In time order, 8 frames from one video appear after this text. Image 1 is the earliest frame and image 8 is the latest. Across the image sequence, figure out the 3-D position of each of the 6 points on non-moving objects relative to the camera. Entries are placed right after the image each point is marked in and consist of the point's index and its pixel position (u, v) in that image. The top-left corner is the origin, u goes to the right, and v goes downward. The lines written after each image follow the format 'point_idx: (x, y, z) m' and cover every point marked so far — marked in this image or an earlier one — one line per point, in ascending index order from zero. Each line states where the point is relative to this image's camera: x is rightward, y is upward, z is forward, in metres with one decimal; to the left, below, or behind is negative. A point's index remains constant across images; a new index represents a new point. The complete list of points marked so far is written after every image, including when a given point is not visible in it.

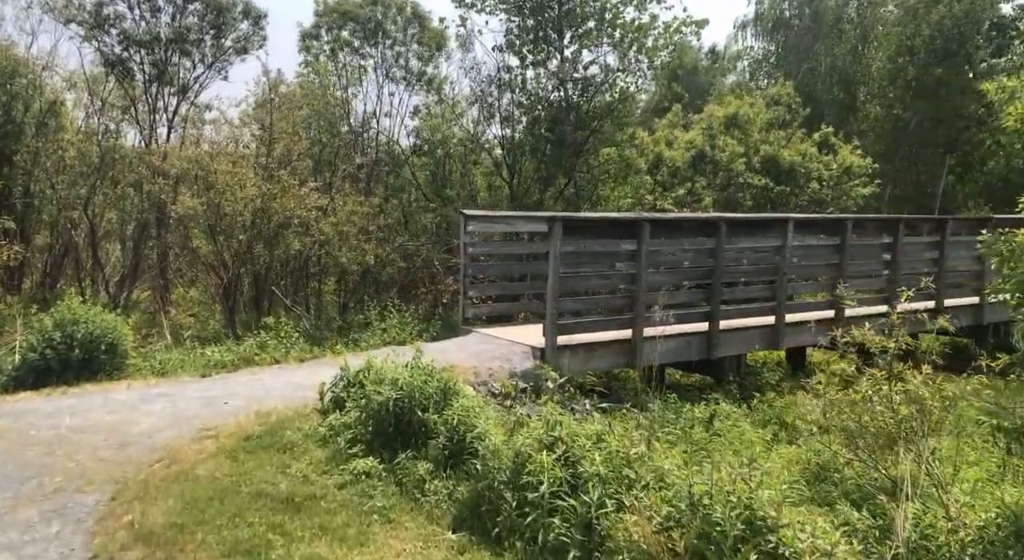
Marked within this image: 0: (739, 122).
0: (+4.5, +3.1, +14.9) m
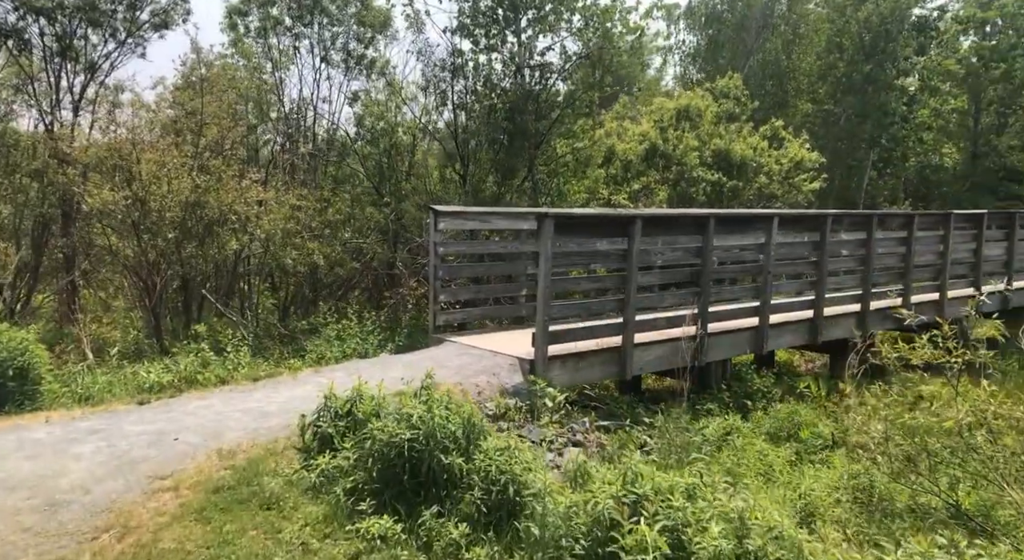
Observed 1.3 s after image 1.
0: (+3.4, +3.1, +14.5) m
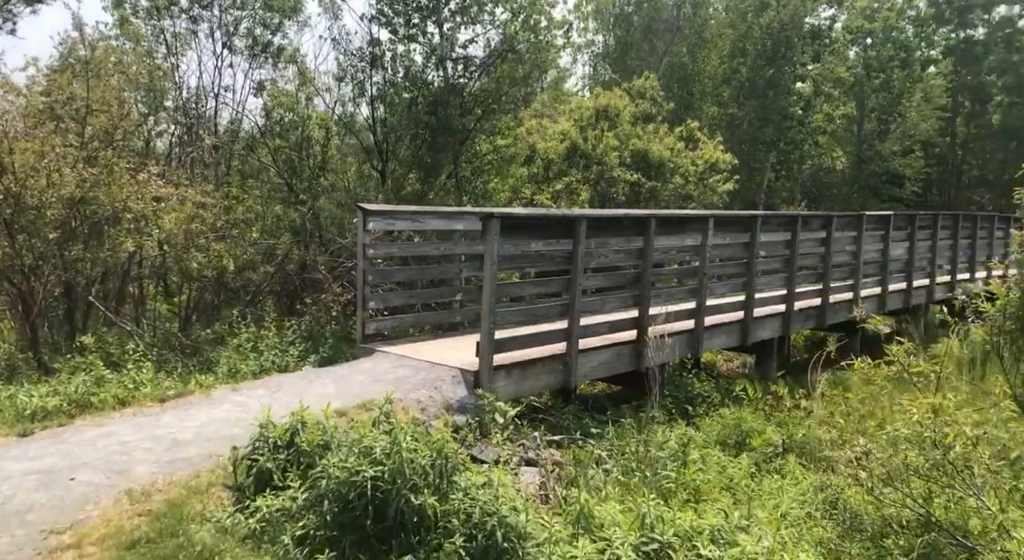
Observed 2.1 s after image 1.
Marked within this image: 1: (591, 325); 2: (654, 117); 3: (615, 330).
0: (+1.9, +3.1, +14.4) m
1: (+0.7, -0.4, +6.9) m
2: (+2.8, +3.2, +15.3) m
3: (+0.9, -0.5, +7.2) m
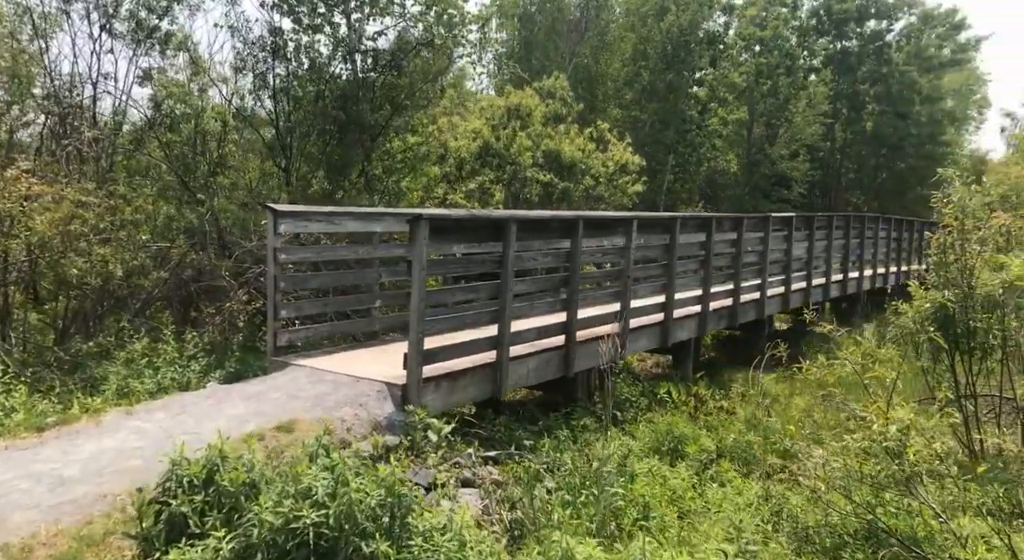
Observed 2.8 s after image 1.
0: (+0.2, +3.1, +14.2) m
1: (+0.1, -0.4, +6.6) m
2: (+1.0, +3.2, +15.2) m
3: (+0.3, -0.5, +6.9) m
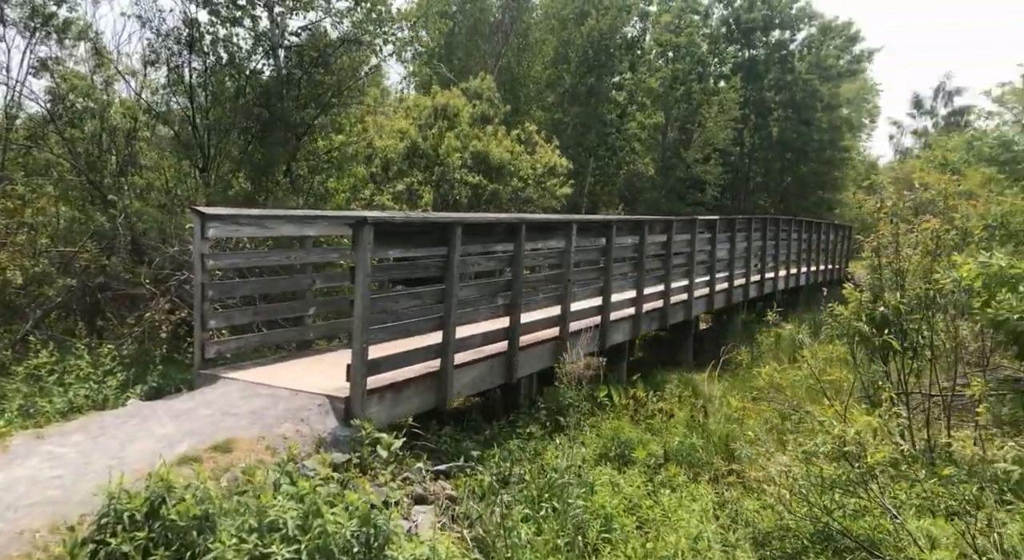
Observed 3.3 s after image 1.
0: (-1.2, +3.0, +14.0) m
1: (-0.4, -0.5, +6.4) m
2: (-0.4, +3.1, +15.1) m
3: (-0.2, -0.6, +6.7) m
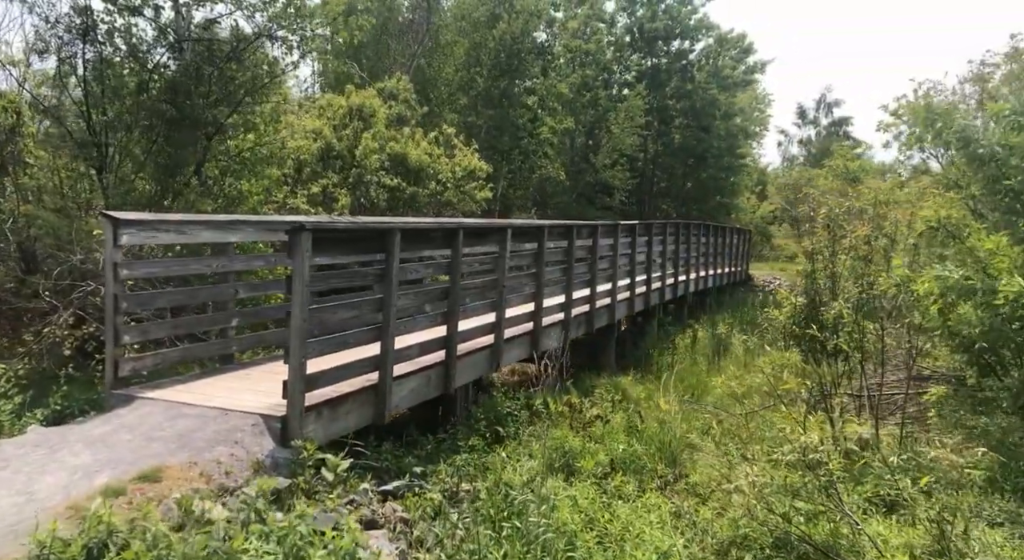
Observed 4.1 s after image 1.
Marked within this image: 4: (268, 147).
0: (-2.6, +2.9, +13.5) m
1: (-0.9, -0.6, +6.1) m
2: (-2.0, +3.0, +14.7) m
3: (-0.7, -0.6, +6.4) m
4: (-3.5, +1.9, +11.0) m
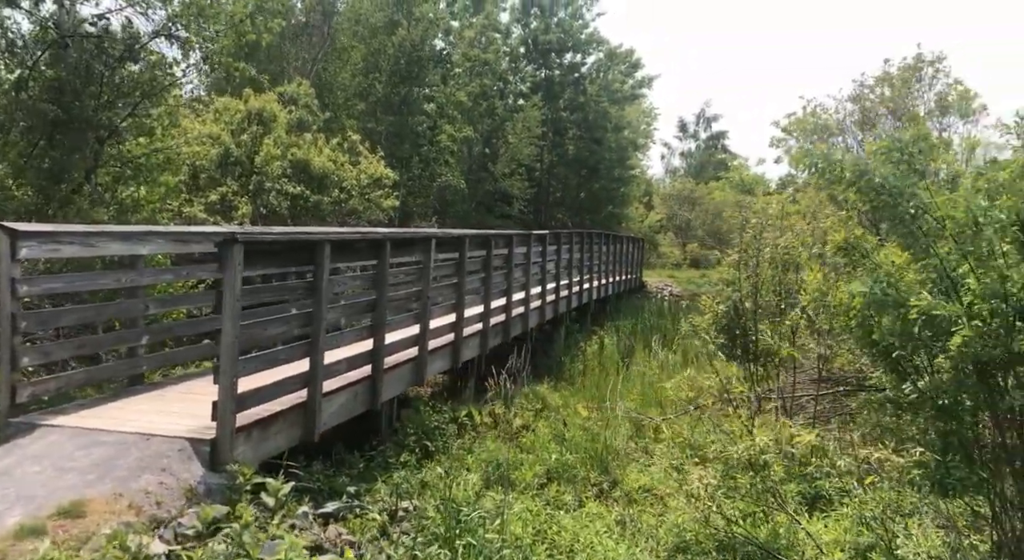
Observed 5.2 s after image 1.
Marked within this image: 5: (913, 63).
0: (-4.2, +2.7, +13.0) m
1: (-1.4, -0.6, +5.9) m
2: (-3.8, +2.8, +14.3) m
3: (-1.3, -0.7, +6.2) m
4: (-4.7, +1.7, +10.4) m
5: (+8.8, +4.7, +16.9) m
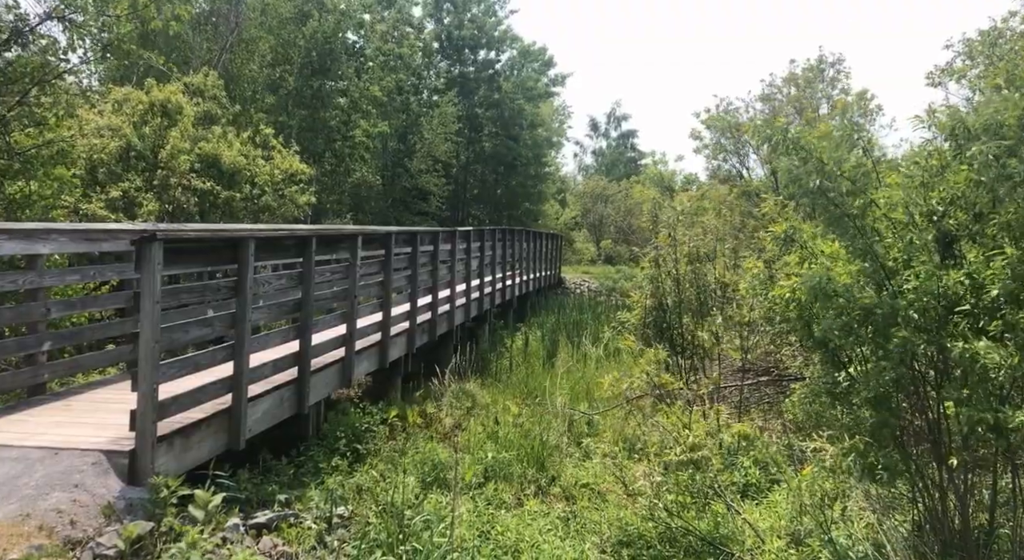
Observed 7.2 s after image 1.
0: (-5.5, +2.7, +12.4) m
1: (-1.9, -0.6, +5.6) m
2: (-5.2, +2.8, +13.7) m
3: (-1.8, -0.7, +6.0) m
4: (-5.6, +1.7, +9.7) m
5: (+6.9, +4.9, +17.6) m
